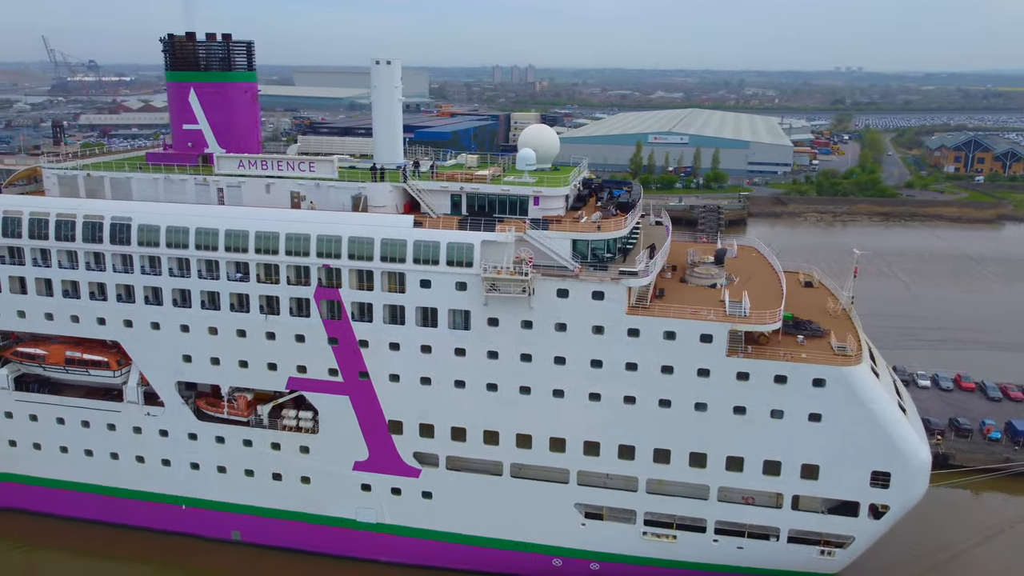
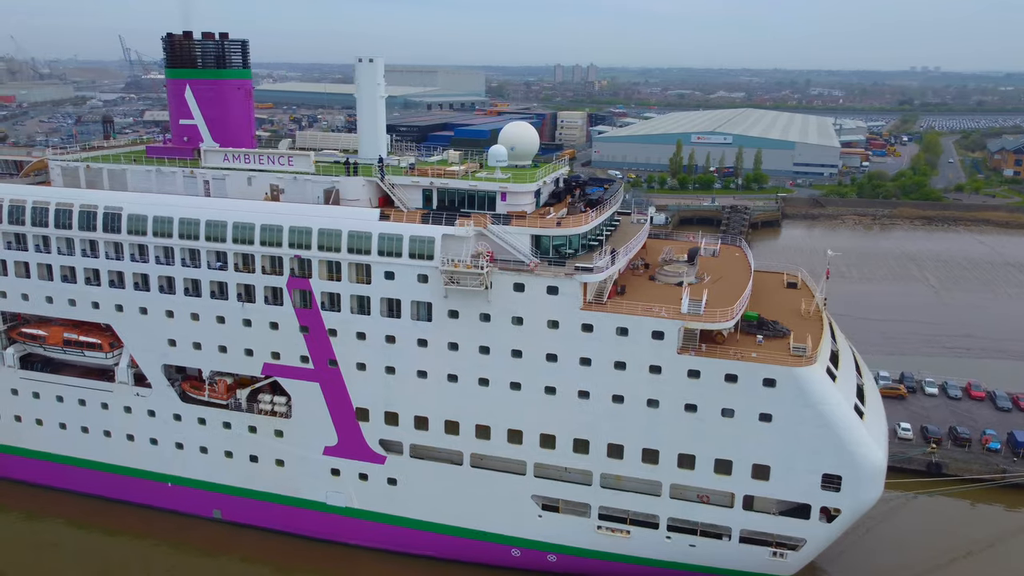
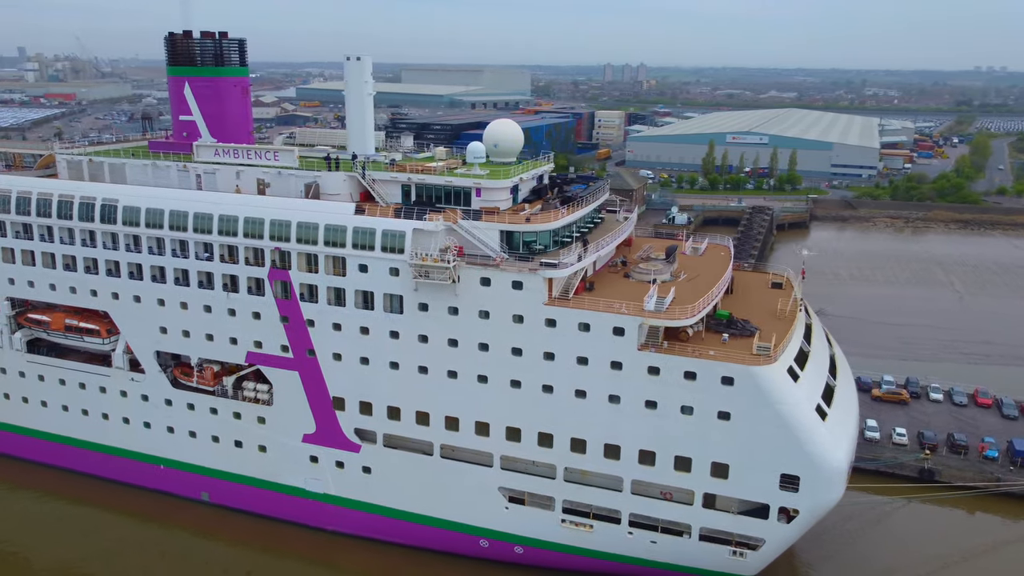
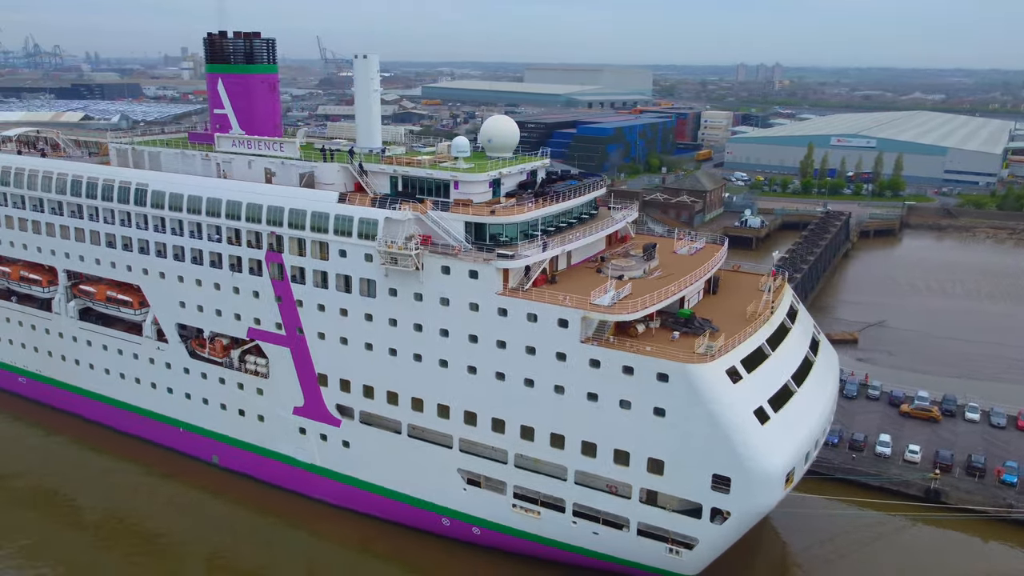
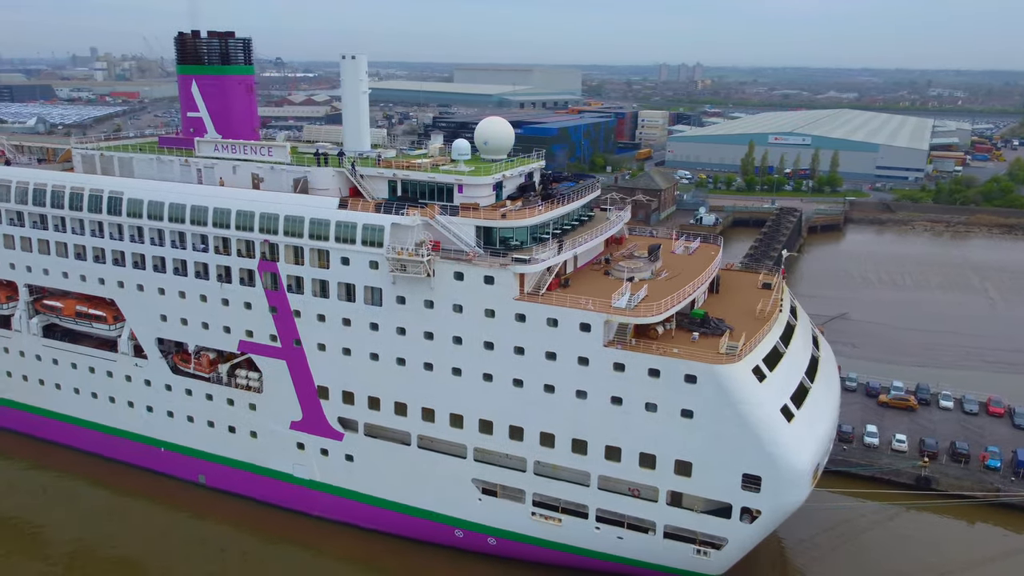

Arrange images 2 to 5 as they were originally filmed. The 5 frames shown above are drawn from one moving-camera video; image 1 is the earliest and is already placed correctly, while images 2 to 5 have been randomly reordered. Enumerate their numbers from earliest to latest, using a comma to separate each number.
2, 3, 5, 4
